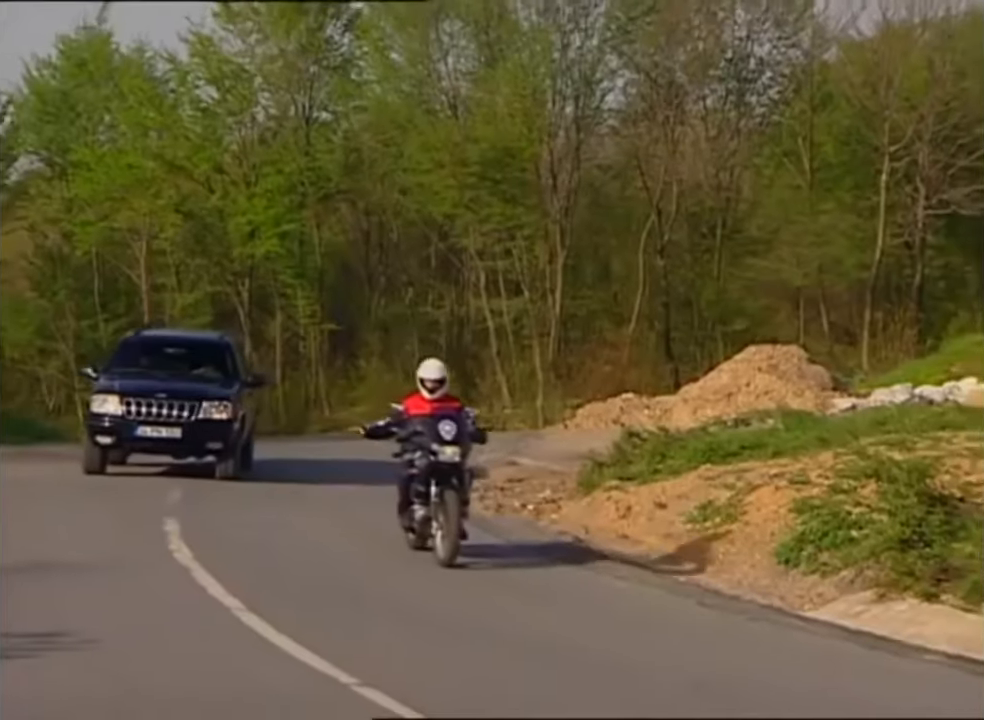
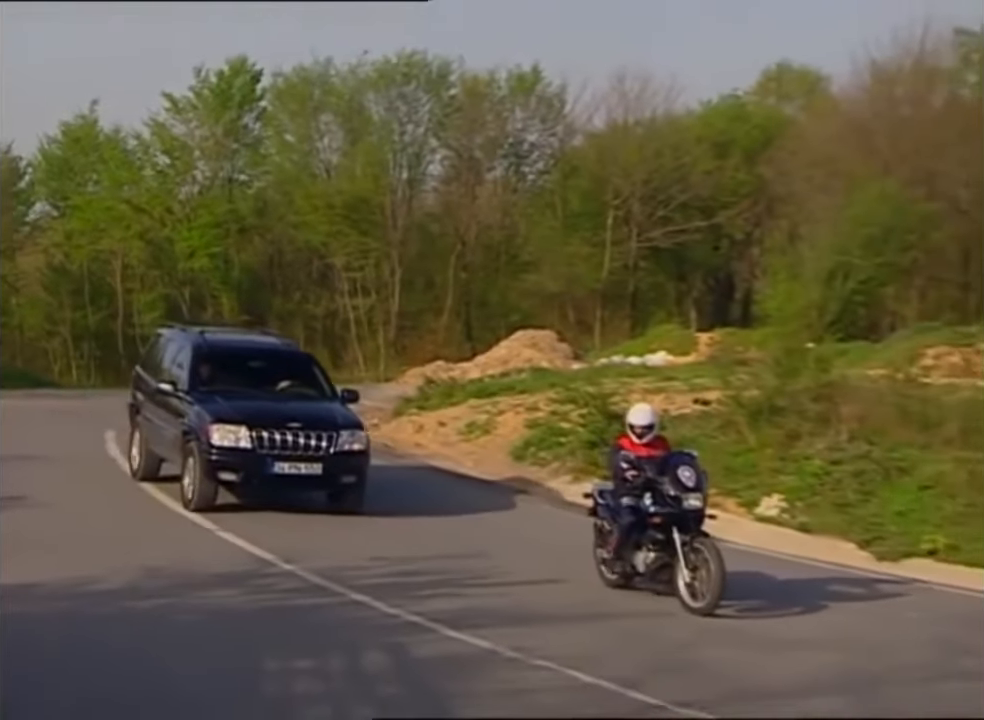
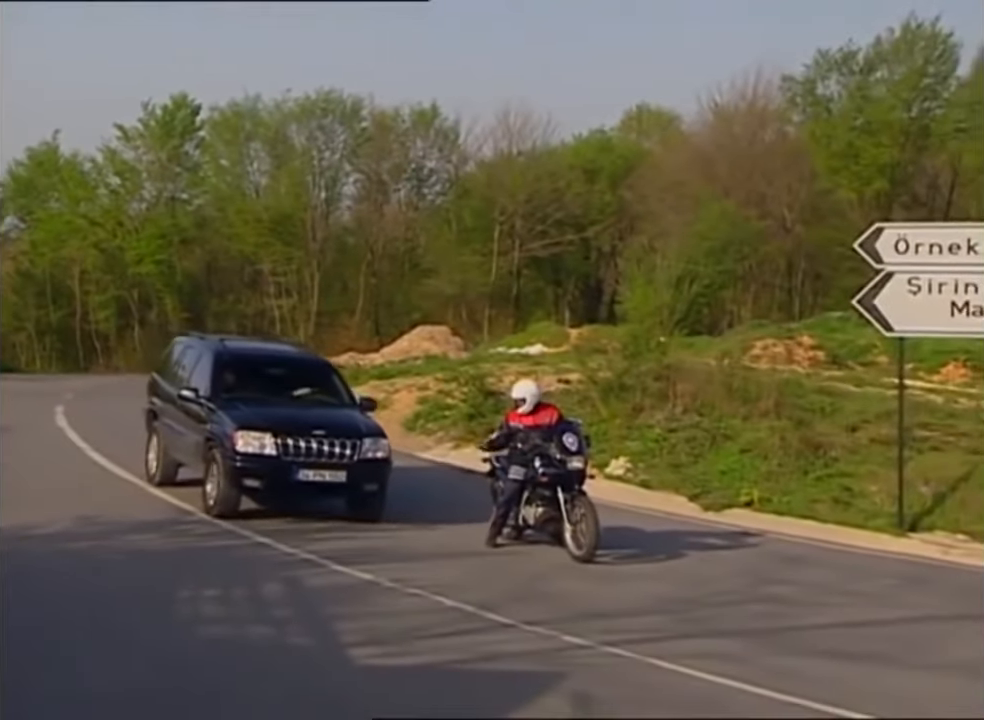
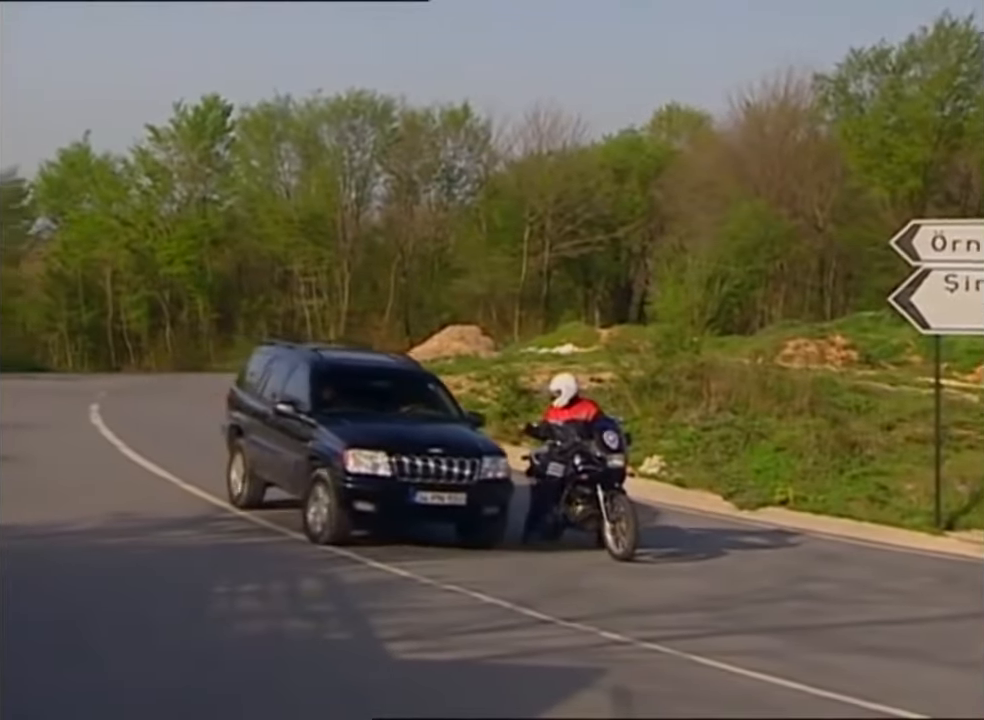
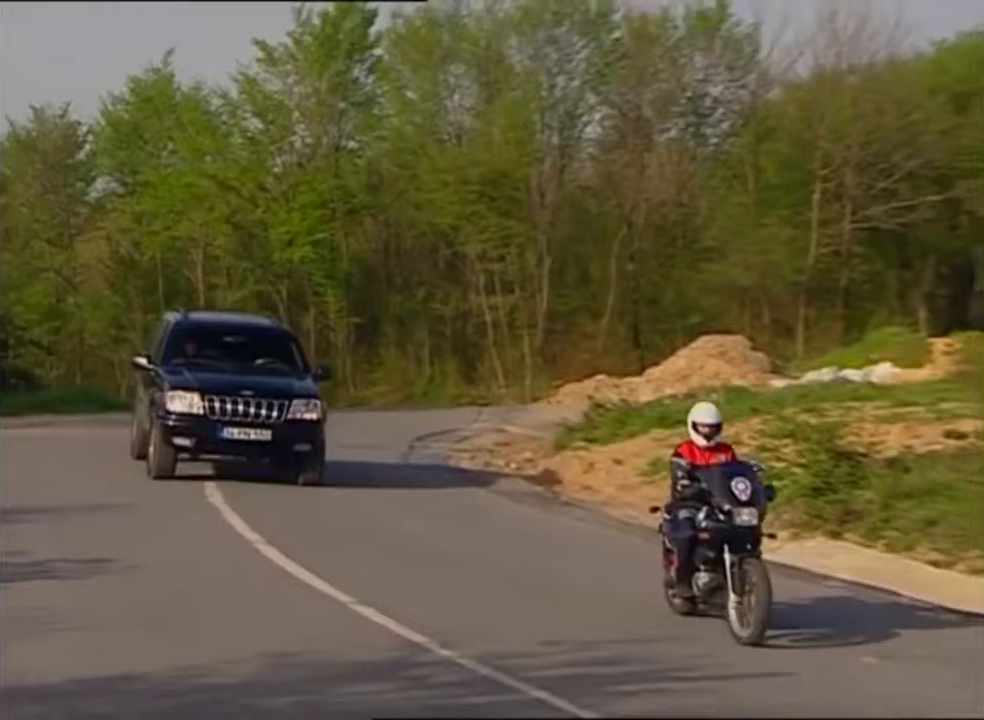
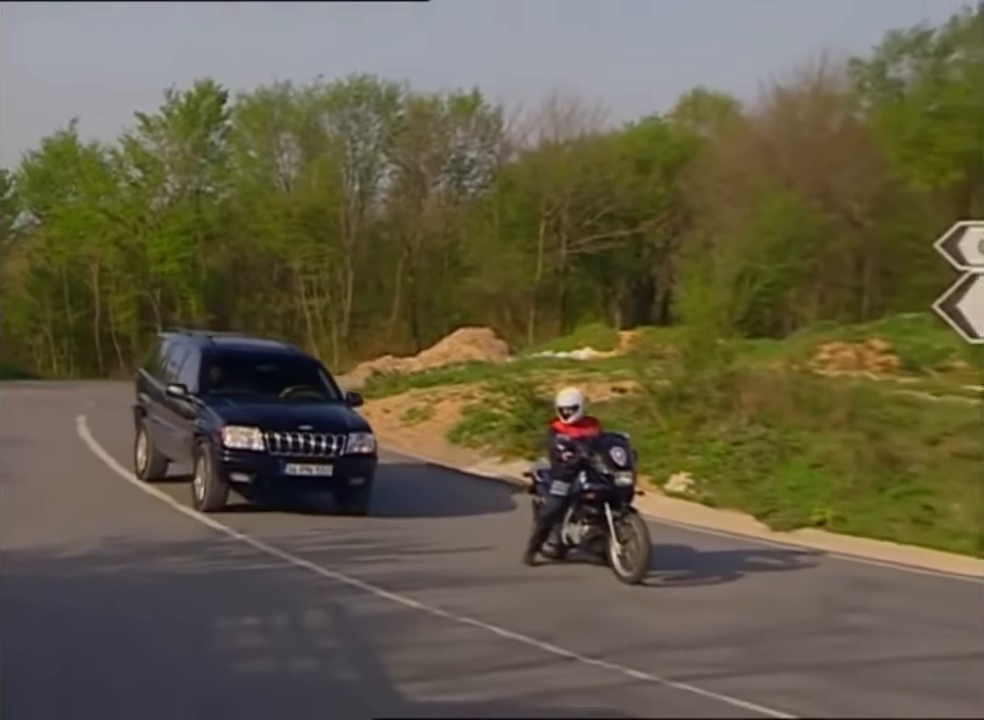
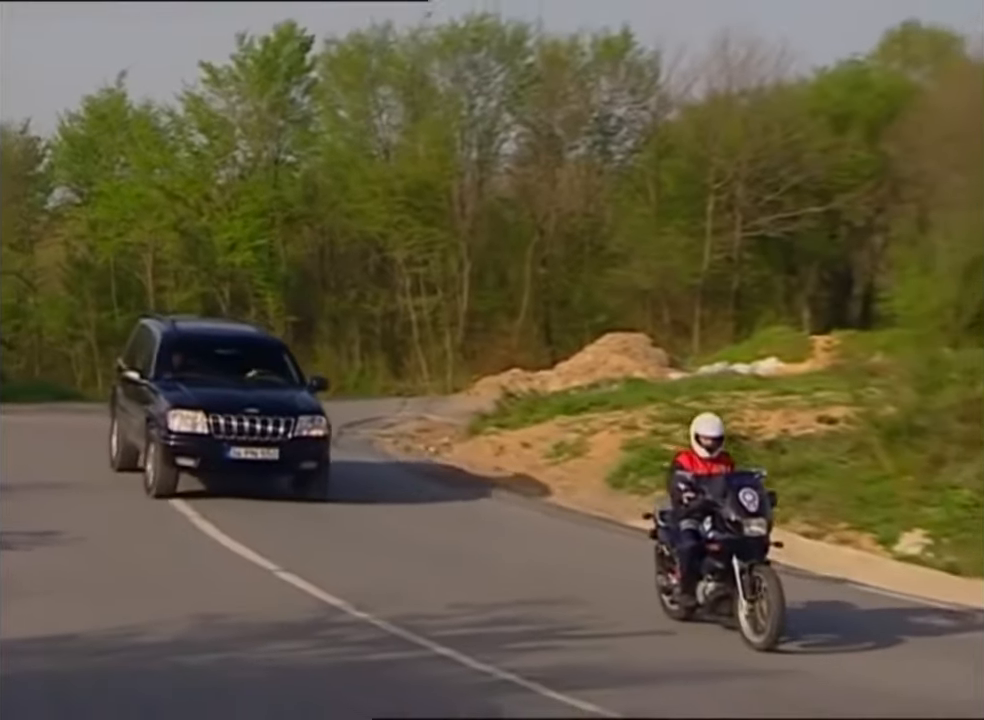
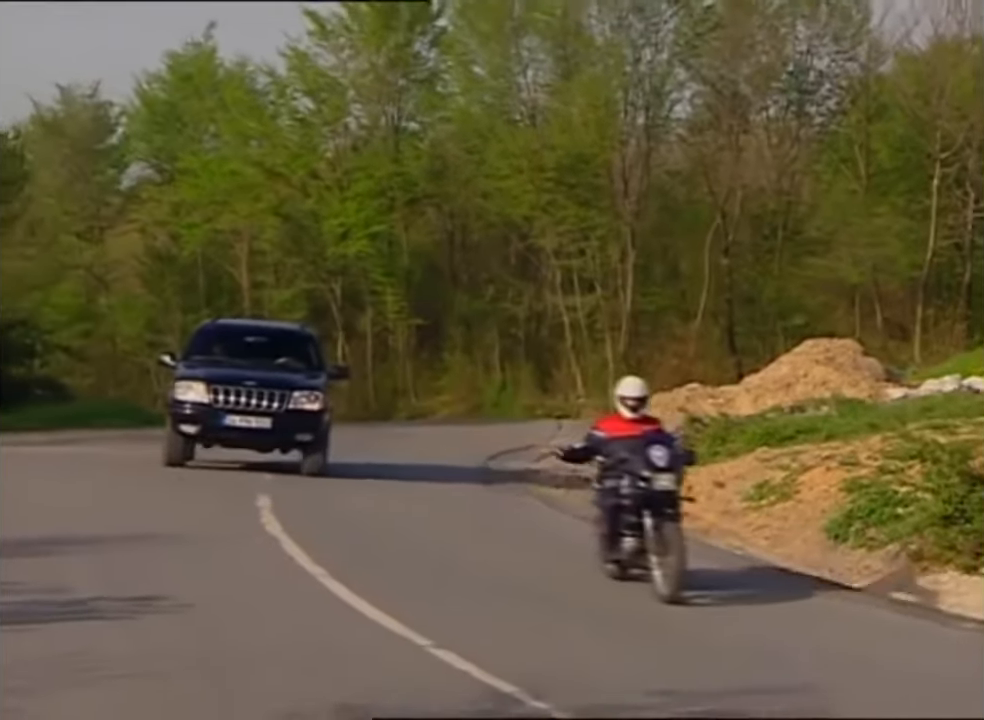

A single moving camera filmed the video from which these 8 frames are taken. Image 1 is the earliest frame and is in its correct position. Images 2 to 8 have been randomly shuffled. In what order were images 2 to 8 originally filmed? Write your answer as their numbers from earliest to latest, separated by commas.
8, 5, 7, 2, 6, 3, 4
